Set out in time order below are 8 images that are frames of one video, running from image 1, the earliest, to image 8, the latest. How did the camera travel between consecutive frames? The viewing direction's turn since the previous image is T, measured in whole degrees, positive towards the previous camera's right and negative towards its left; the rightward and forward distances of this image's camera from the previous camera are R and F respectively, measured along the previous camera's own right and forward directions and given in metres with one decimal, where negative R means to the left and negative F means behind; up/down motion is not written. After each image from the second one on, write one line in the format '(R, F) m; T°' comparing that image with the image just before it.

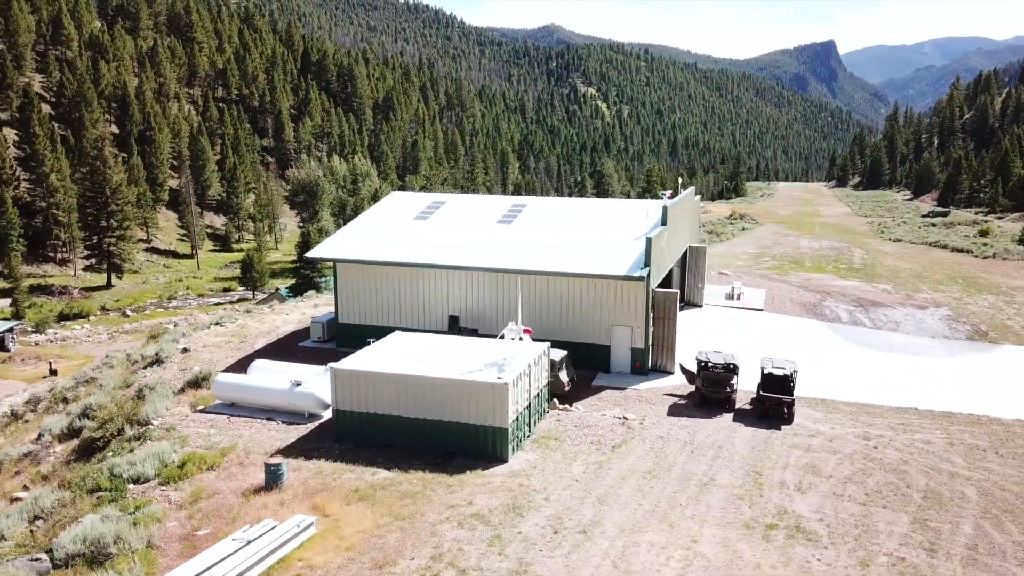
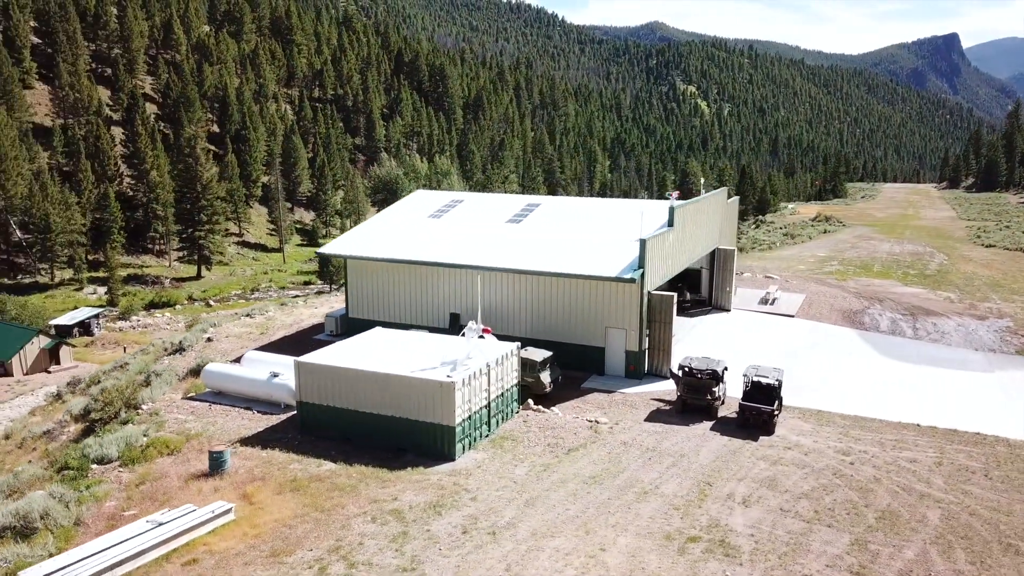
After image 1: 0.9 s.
(+2.9, +0.2) m; -7°
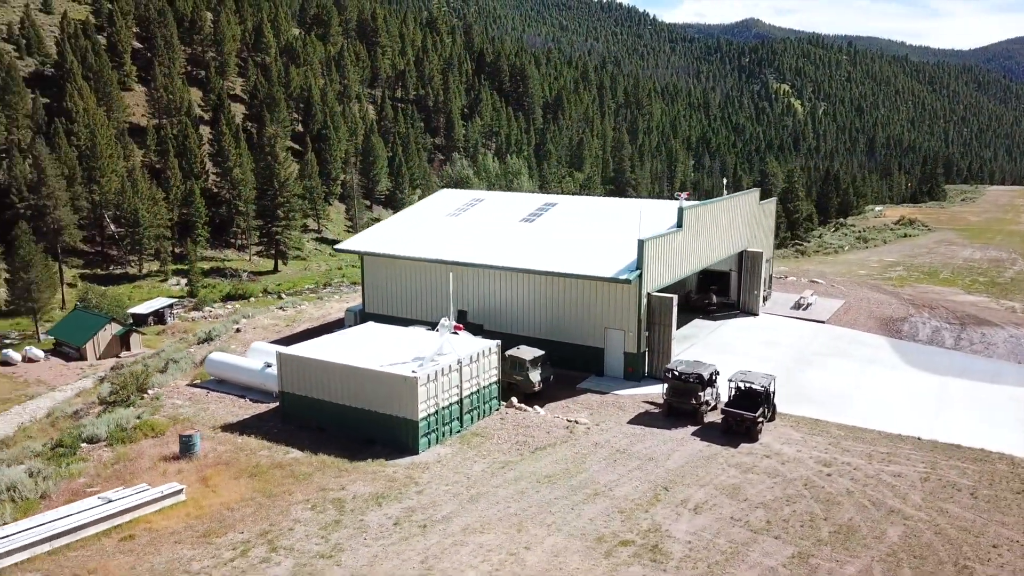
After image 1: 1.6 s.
(+2.4, 0.0) m; -6°
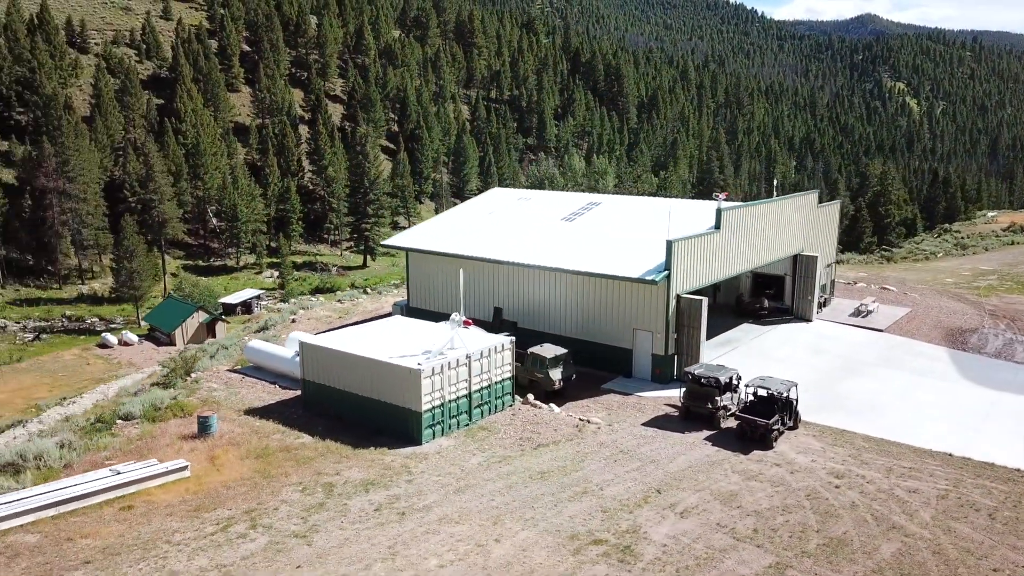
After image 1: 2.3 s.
(+1.9, -0.1) m; -7°
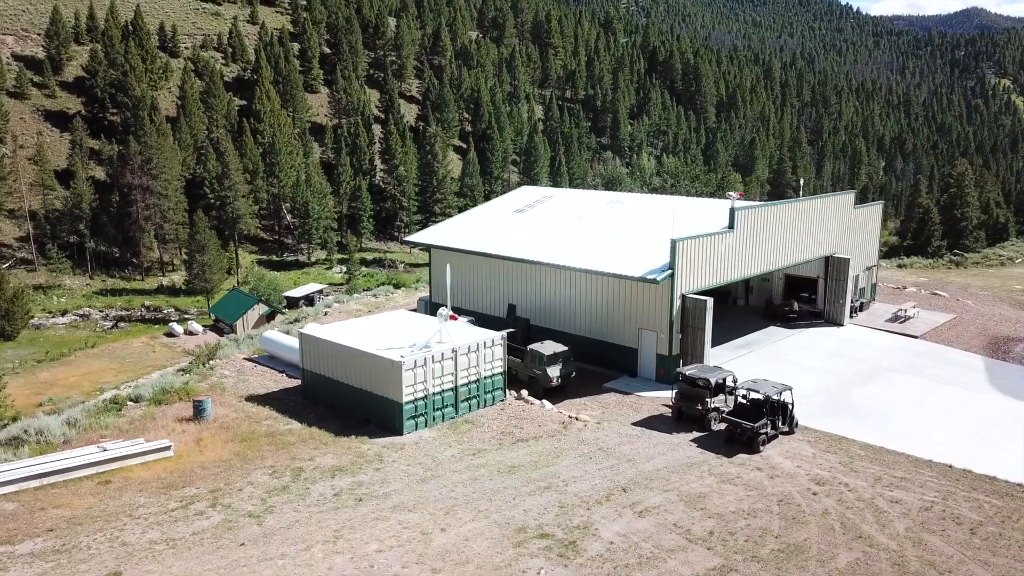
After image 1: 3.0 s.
(+2.1, -0.1) m; -6°
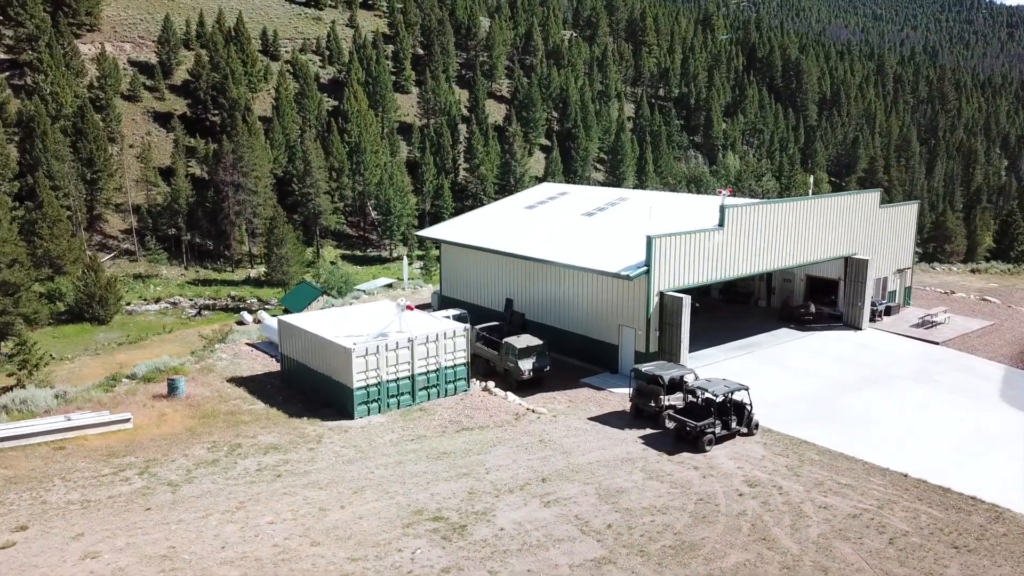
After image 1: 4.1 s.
(+3.4, -0.1) m; -7°
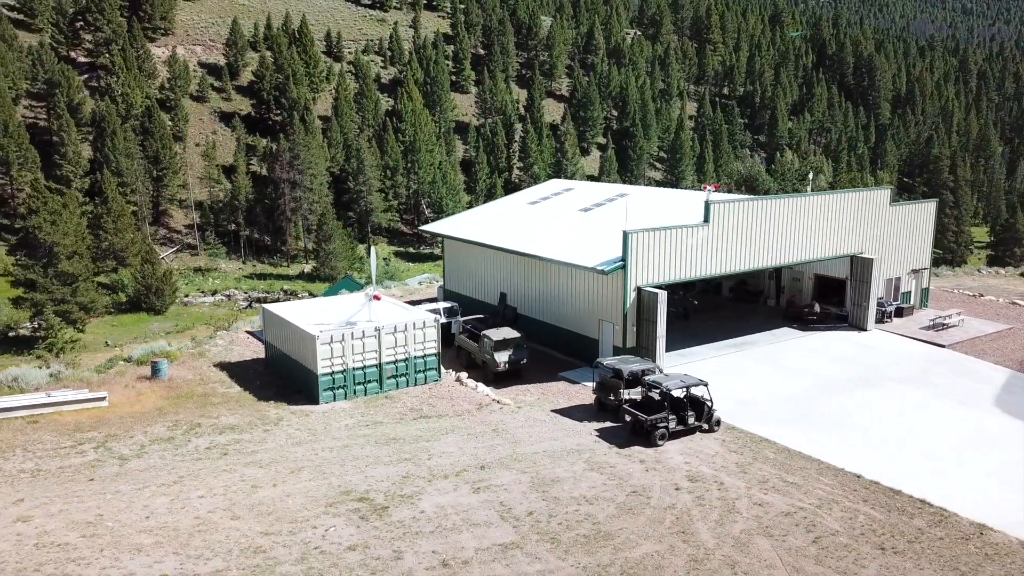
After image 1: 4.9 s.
(+2.4, -0.1) m; -5°
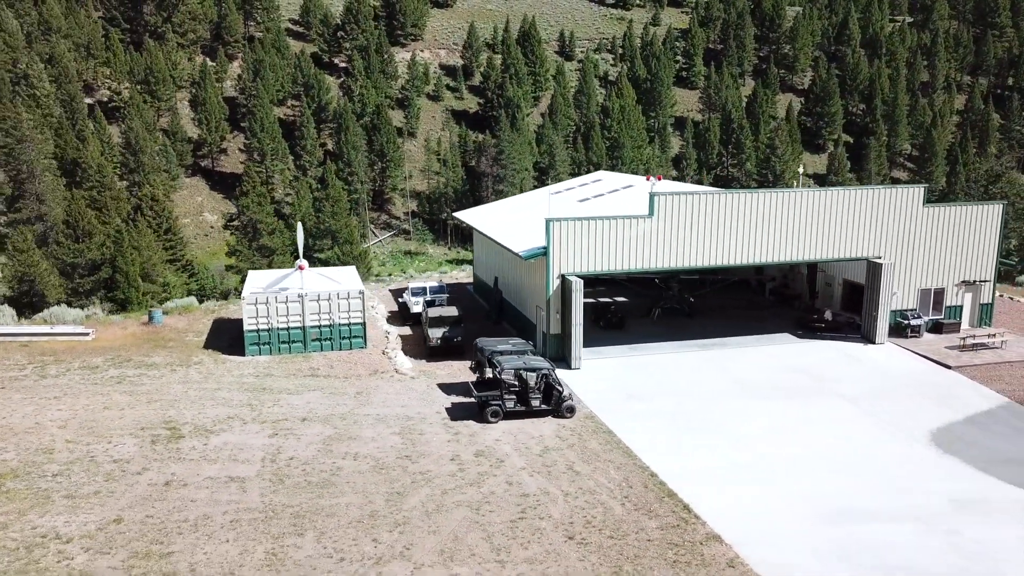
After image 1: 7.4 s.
(+9.0, +0.6) m; -19°
